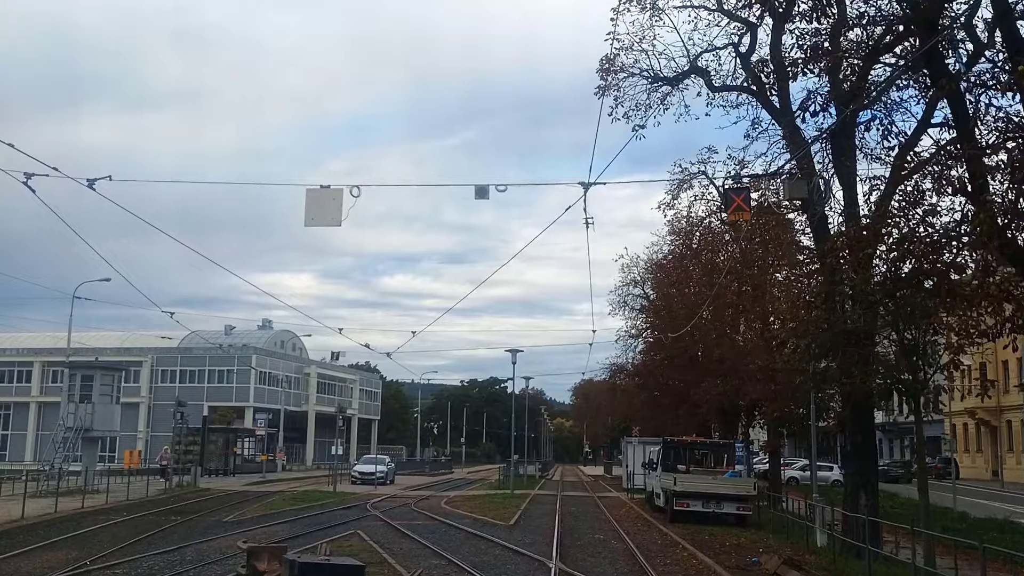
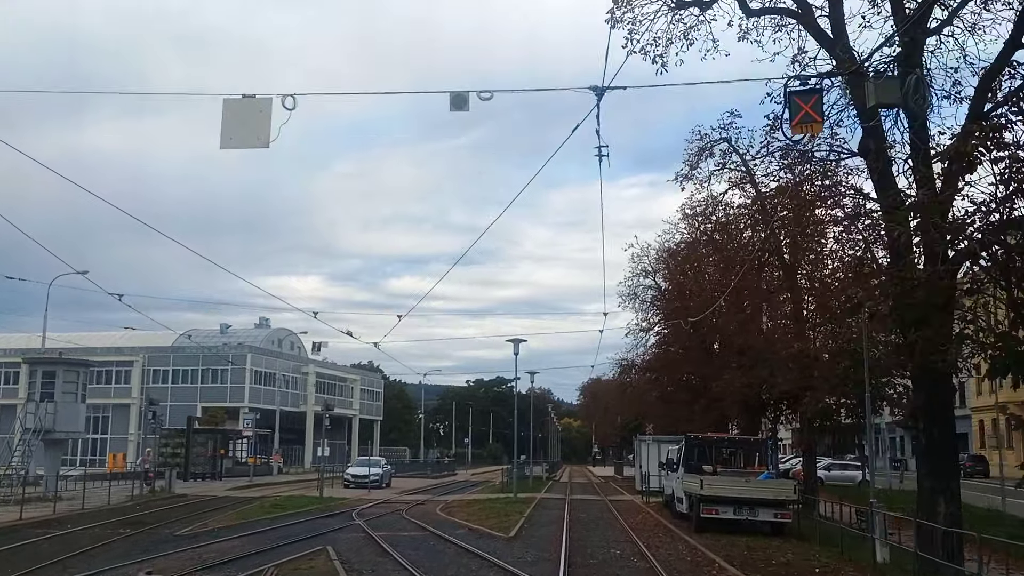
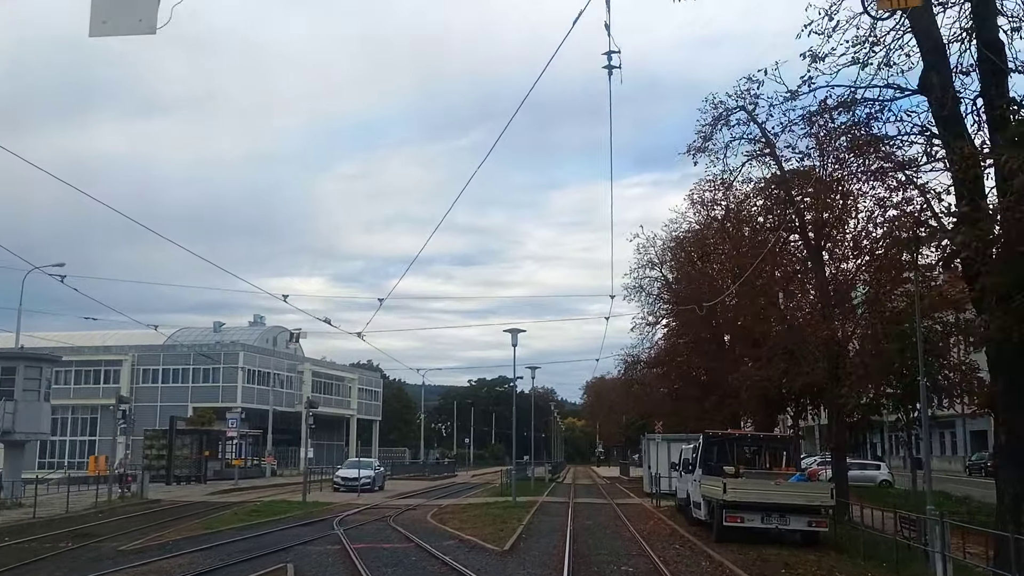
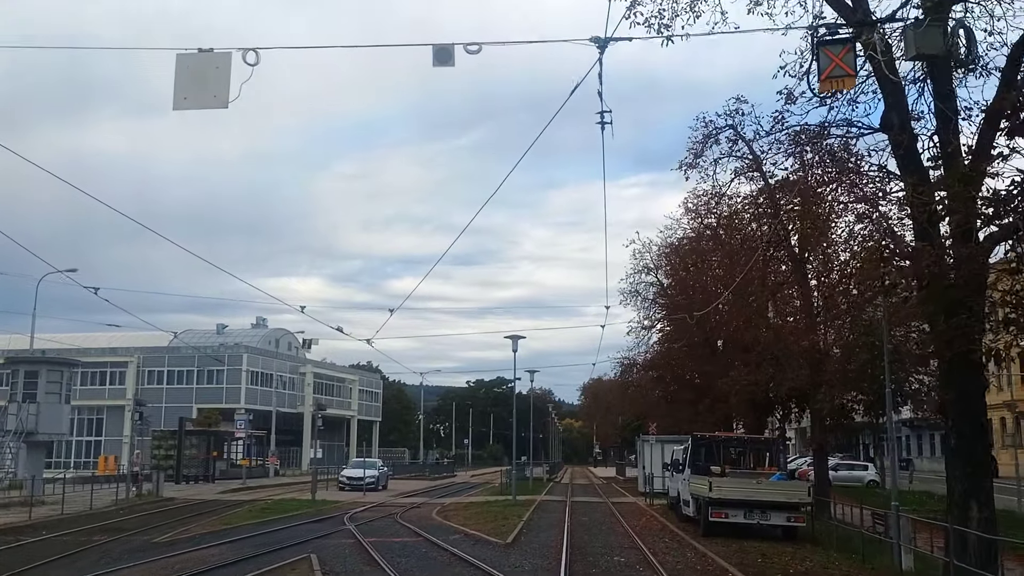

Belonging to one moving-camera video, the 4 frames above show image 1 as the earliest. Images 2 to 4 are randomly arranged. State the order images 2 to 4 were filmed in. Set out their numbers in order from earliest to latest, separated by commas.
2, 4, 3
